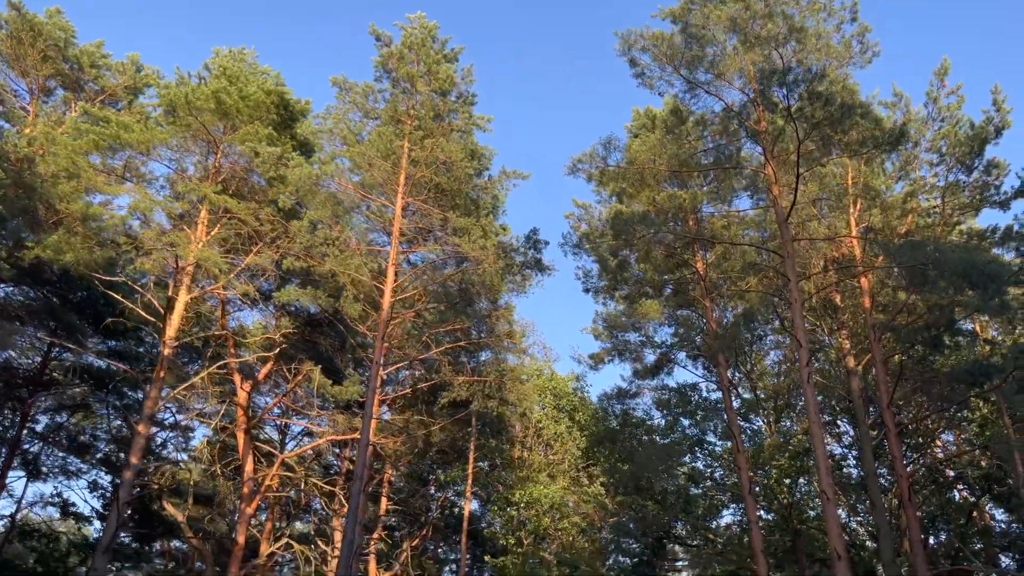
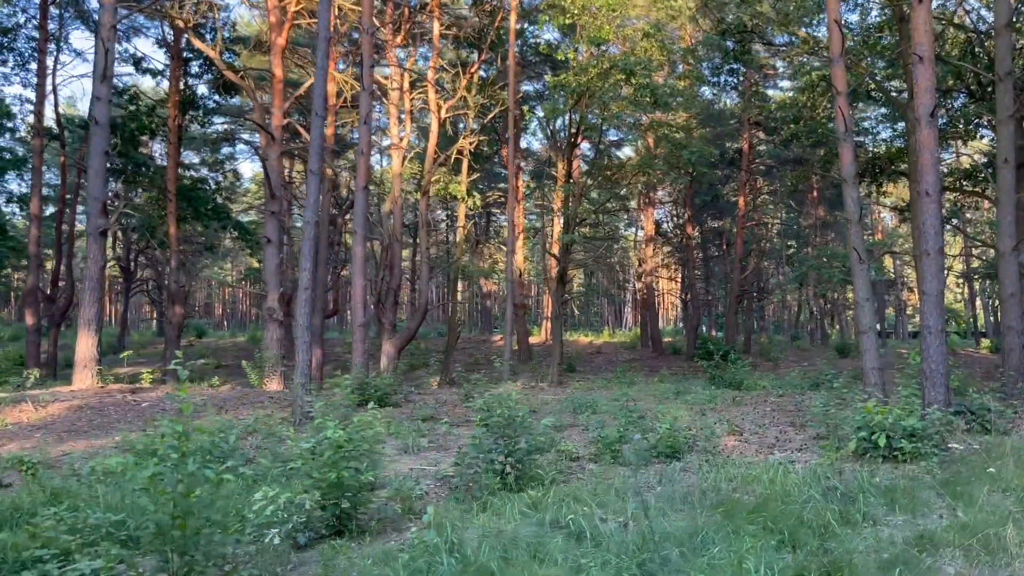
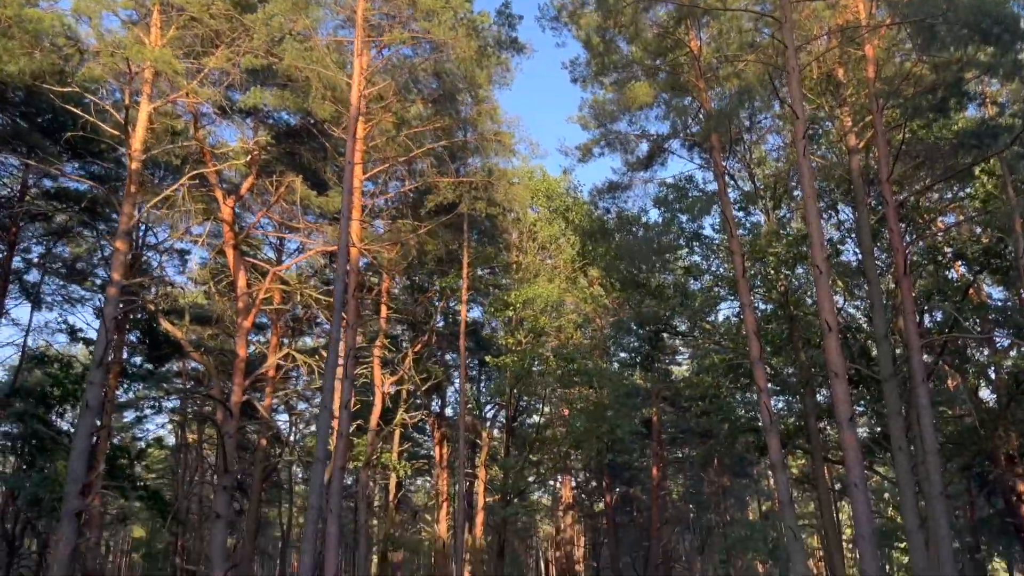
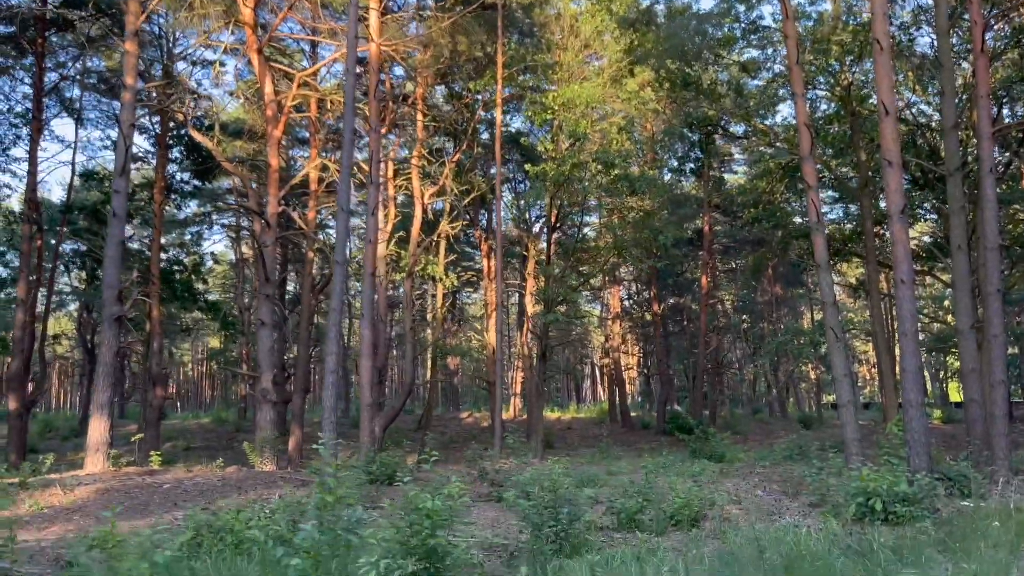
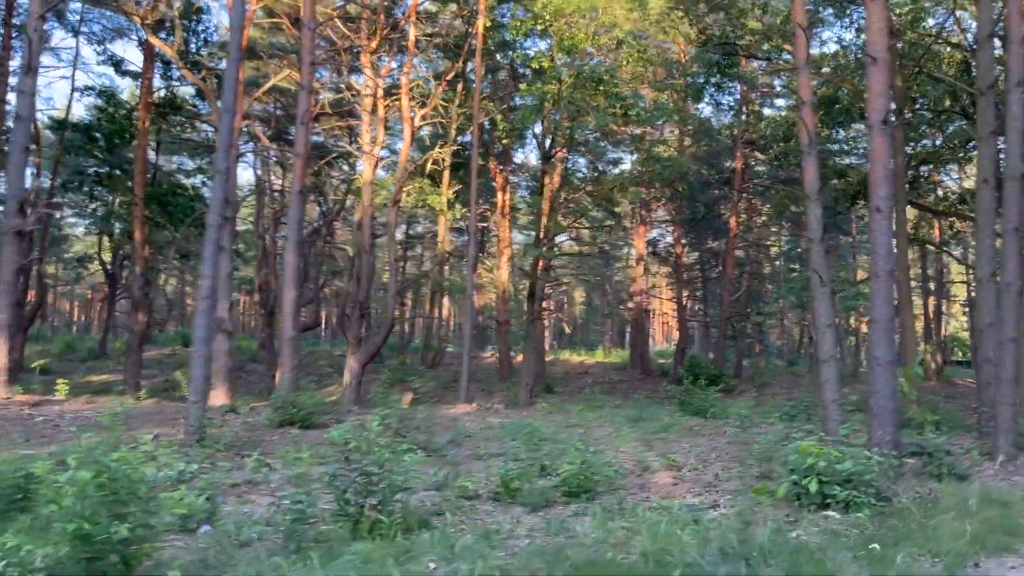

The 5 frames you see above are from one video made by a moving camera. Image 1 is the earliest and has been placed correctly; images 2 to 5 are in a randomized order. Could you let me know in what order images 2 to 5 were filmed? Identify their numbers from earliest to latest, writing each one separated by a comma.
3, 4, 2, 5
